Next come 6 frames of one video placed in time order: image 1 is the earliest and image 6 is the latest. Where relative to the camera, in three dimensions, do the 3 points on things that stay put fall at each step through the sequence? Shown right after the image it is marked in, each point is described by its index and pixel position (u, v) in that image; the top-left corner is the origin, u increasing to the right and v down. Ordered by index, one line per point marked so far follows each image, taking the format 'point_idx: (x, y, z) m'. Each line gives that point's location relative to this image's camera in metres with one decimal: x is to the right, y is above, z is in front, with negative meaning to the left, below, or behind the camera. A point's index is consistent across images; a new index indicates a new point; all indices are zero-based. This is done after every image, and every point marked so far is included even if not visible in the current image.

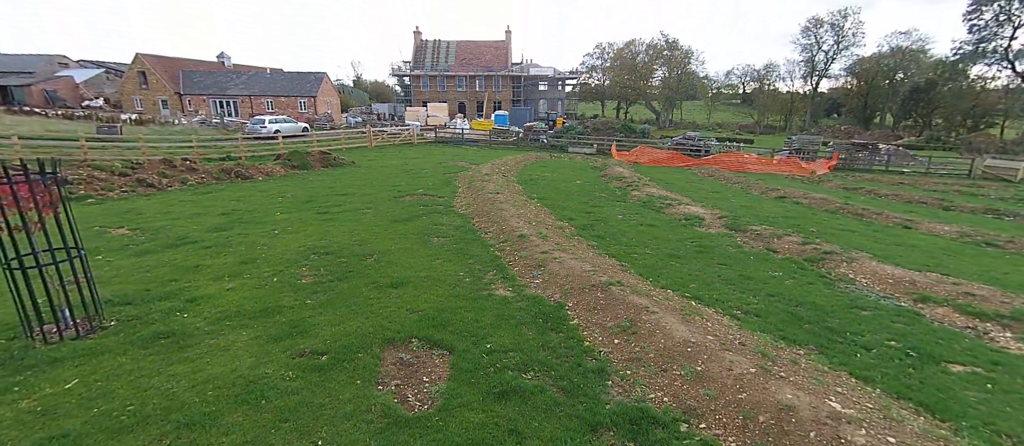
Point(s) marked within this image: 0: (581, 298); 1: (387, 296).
0: (+1.1, -1.2, +6.8) m
1: (-2.0, -1.2, +6.9) m
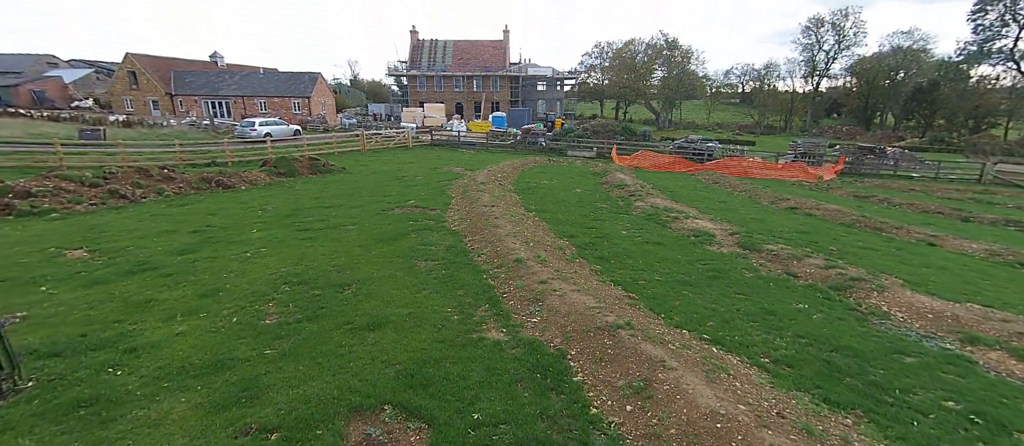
0: (+1.0, -1.7, +5.9) m
1: (-2.1, -1.7, +5.9) m
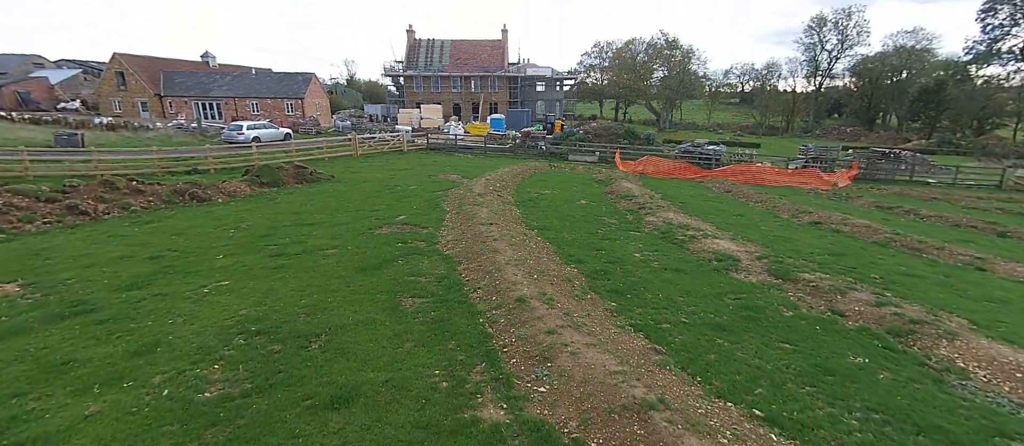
0: (+1.1, -2.3, +4.5) m
1: (-2.1, -2.3, +4.6) m
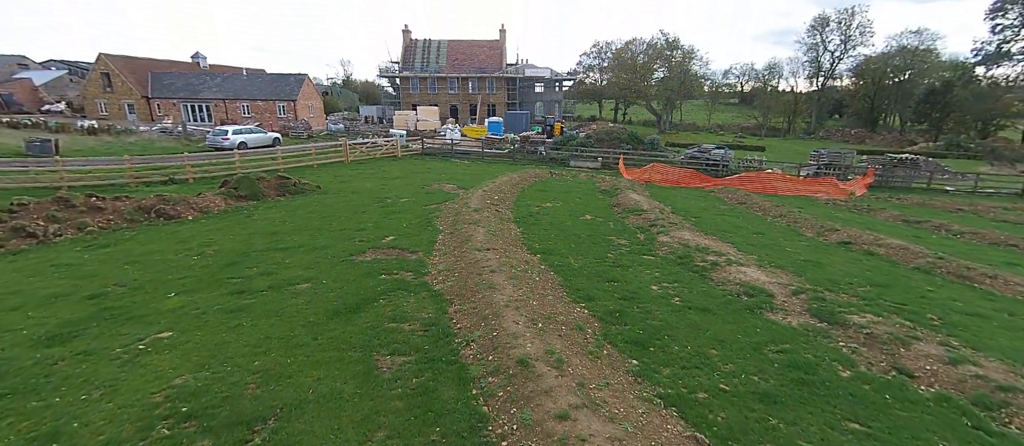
0: (+1.1, -3.0, +3.2) m
1: (-2.1, -2.9, +3.2) m
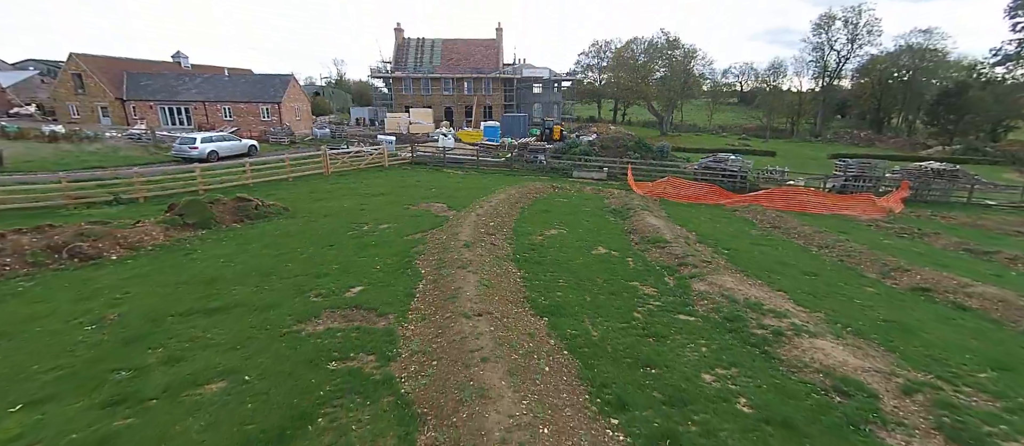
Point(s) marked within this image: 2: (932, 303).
0: (+1.1, -4.1, +0.5) m
1: (-2.1, -4.1, +0.6) m
2: (+10.3, -1.9, +10.3) m
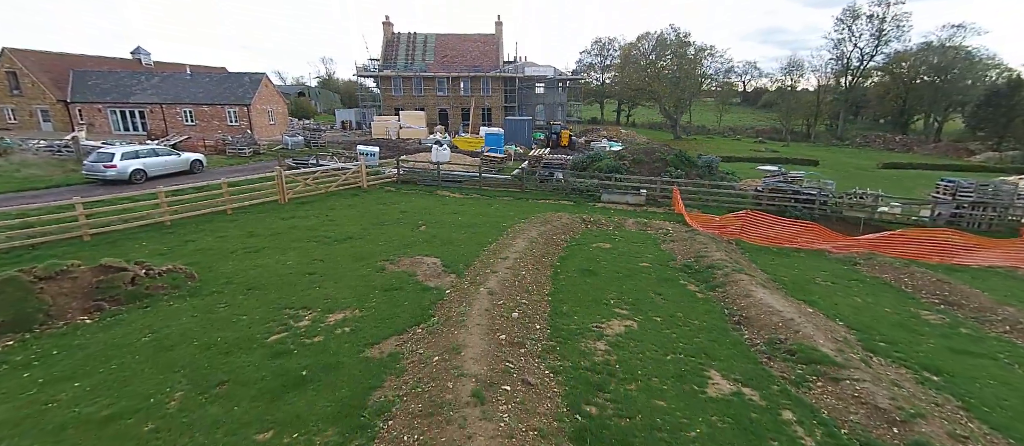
0: (+2.1, -6.1, -5.6) m
1: (-1.1, -6.1, -5.6) m
2: (+11.1, -3.8, +4.3) m
